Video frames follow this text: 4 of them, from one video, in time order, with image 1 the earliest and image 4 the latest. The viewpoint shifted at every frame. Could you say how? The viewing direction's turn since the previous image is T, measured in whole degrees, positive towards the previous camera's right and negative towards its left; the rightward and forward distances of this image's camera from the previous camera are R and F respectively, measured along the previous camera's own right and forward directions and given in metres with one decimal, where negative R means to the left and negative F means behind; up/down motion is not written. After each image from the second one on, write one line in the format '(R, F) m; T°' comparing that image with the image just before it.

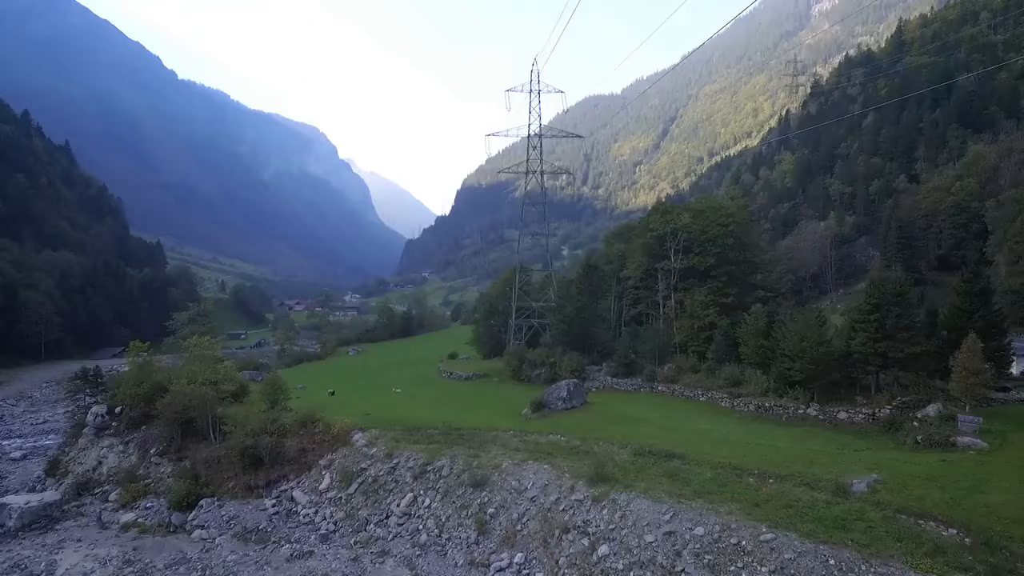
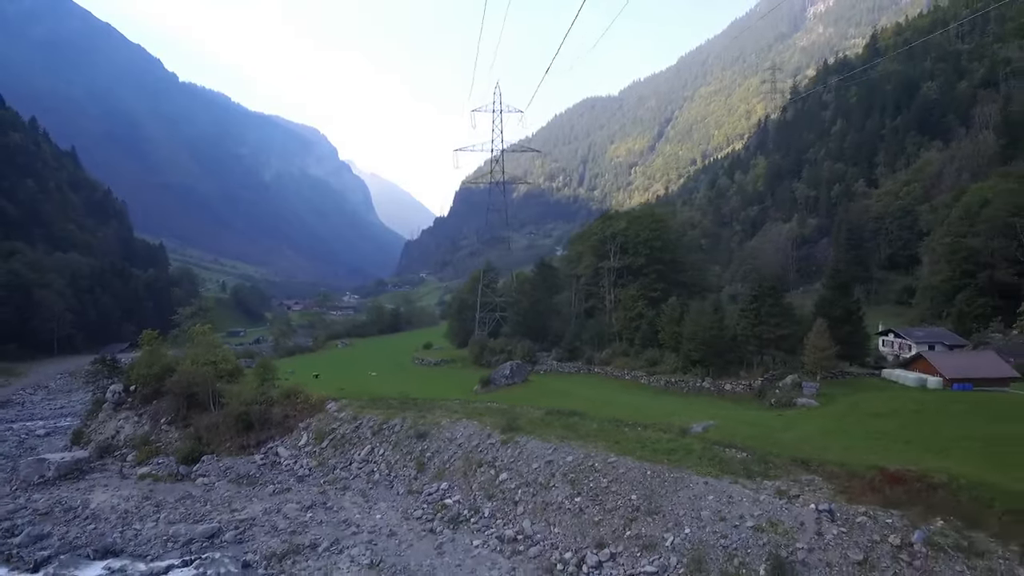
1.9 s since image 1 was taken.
(+3.2, -6.5) m; 0°
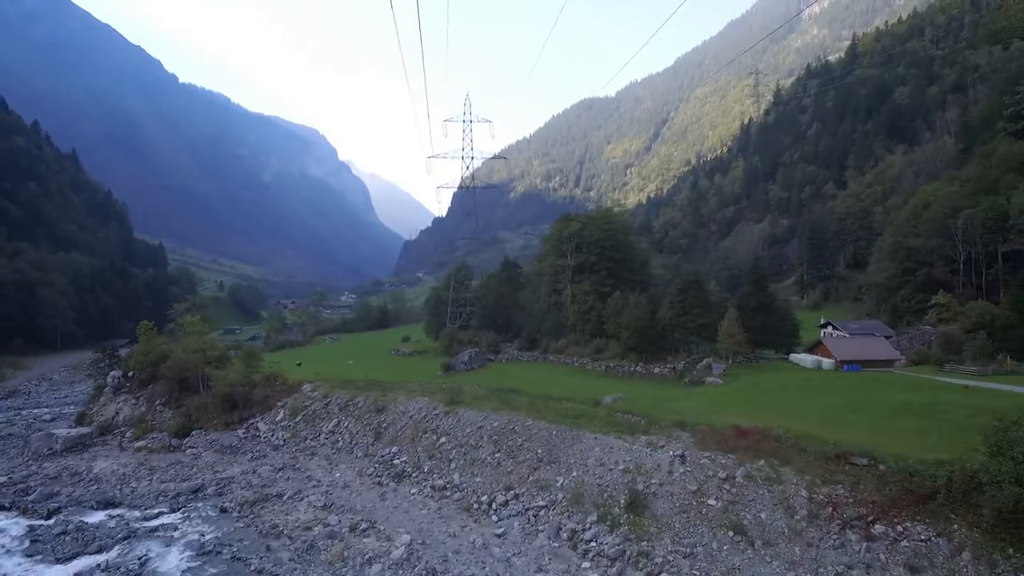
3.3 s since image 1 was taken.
(+3.0, -4.6) m; 0°
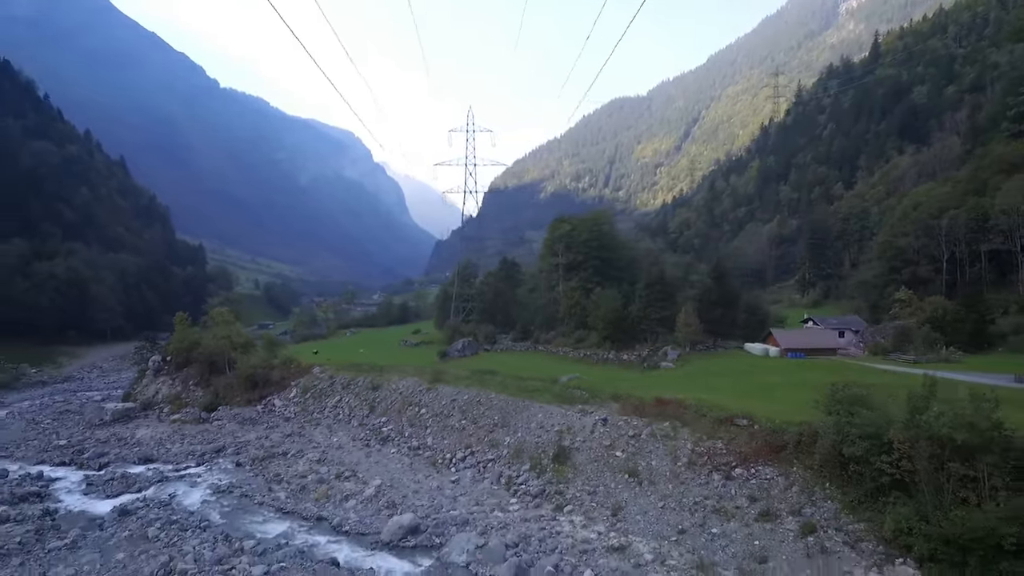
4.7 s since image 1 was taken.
(+3.6, -4.9) m; -3°
